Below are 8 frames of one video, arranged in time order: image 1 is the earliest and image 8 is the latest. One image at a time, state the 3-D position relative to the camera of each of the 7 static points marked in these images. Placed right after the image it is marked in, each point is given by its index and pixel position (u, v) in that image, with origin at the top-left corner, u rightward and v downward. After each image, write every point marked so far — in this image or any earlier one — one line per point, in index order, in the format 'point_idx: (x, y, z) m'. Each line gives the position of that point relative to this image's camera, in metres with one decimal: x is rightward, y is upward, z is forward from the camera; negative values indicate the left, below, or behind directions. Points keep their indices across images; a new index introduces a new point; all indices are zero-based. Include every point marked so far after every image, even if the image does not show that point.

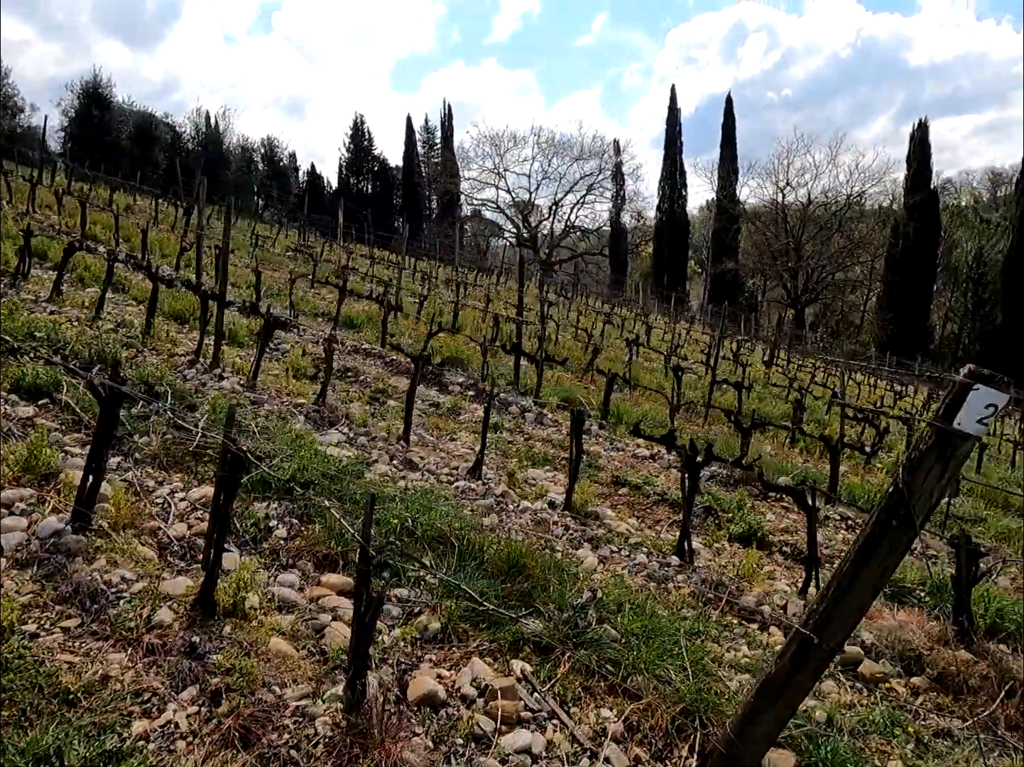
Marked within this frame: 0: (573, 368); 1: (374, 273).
0: (+1.0, +0.2, +11.1) m
1: (-3.3, +2.7, +16.2) m
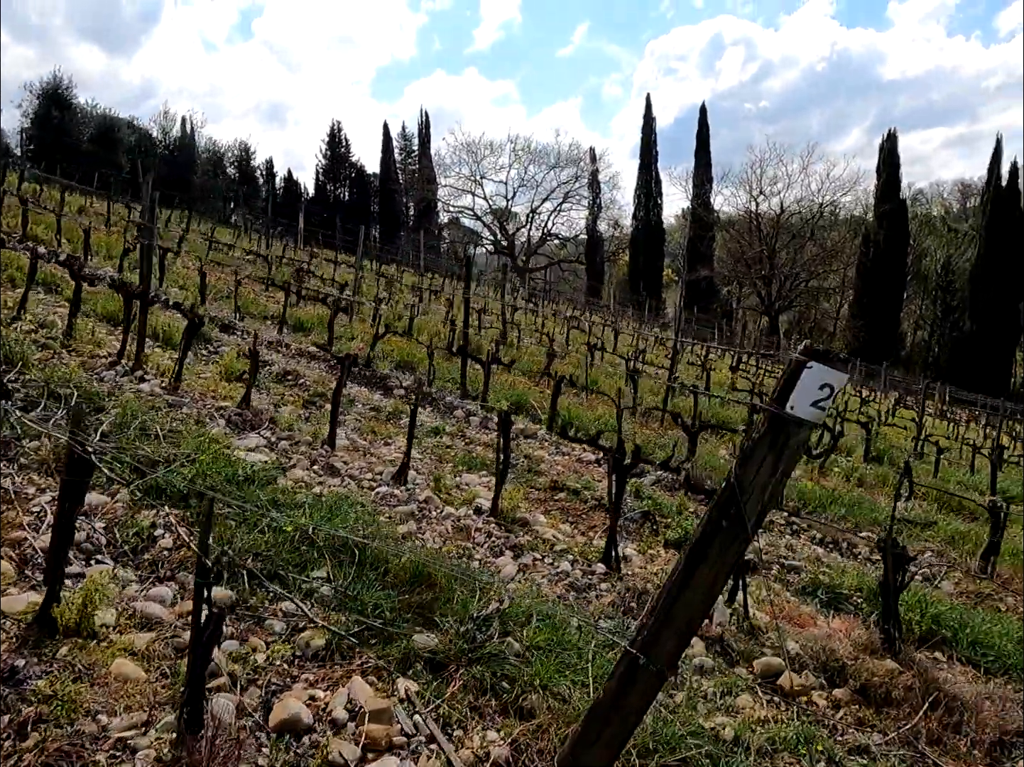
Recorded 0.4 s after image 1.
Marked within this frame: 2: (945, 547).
0: (+0.3, +0.1, +10.9) m
1: (-4.2, +2.5, +15.9) m
2: (+4.5, -1.7, +7.0) m
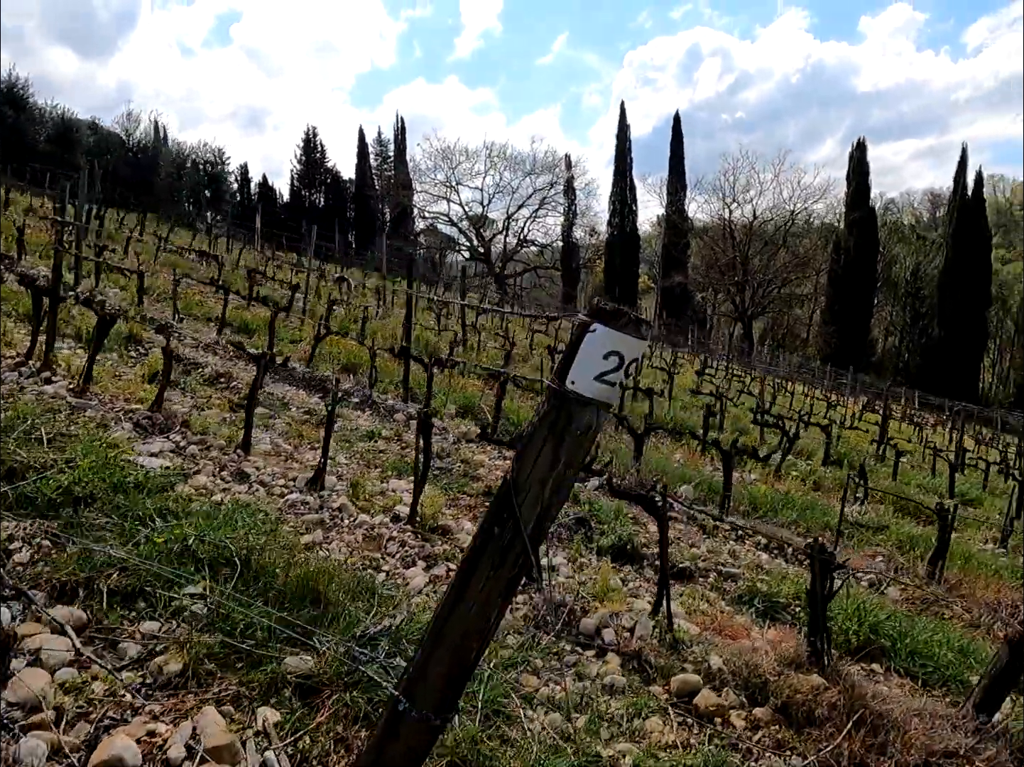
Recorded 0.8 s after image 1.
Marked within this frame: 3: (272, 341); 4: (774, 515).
0: (-0.5, +0.1, +10.6) m
1: (-5.1, +2.4, +15.5) m
2: (+3.9, -1.7, +6.8) m
3: (-3.3, +0.6, +9.2) m
4: (+2.9, -1.5, +7.4) m
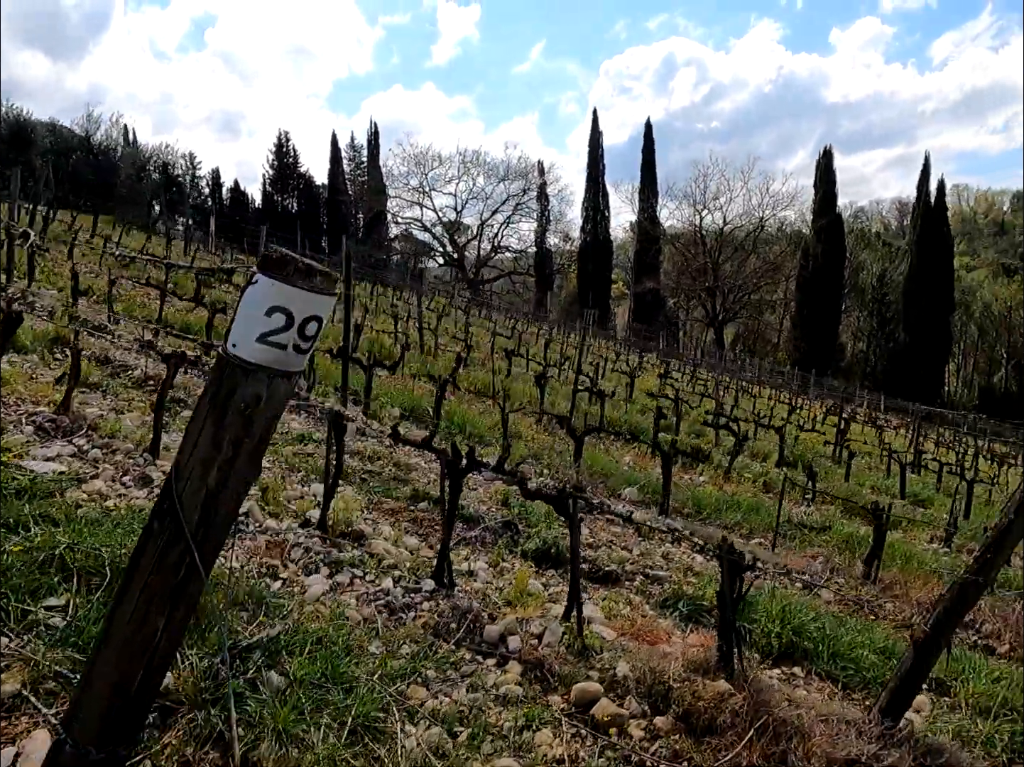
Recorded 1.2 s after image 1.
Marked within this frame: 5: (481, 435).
0: (-1.2, 0.0, +10.4) m
1: (-6.1, +2.3, +15.1) m
2: (+3.3, -1.7, +6.7) m
3: (-4.1, +0.5, +8.9) m
4: (+2.2, -1.5, +7.3) m
5: (-0.4, -0.6, +8.0) m
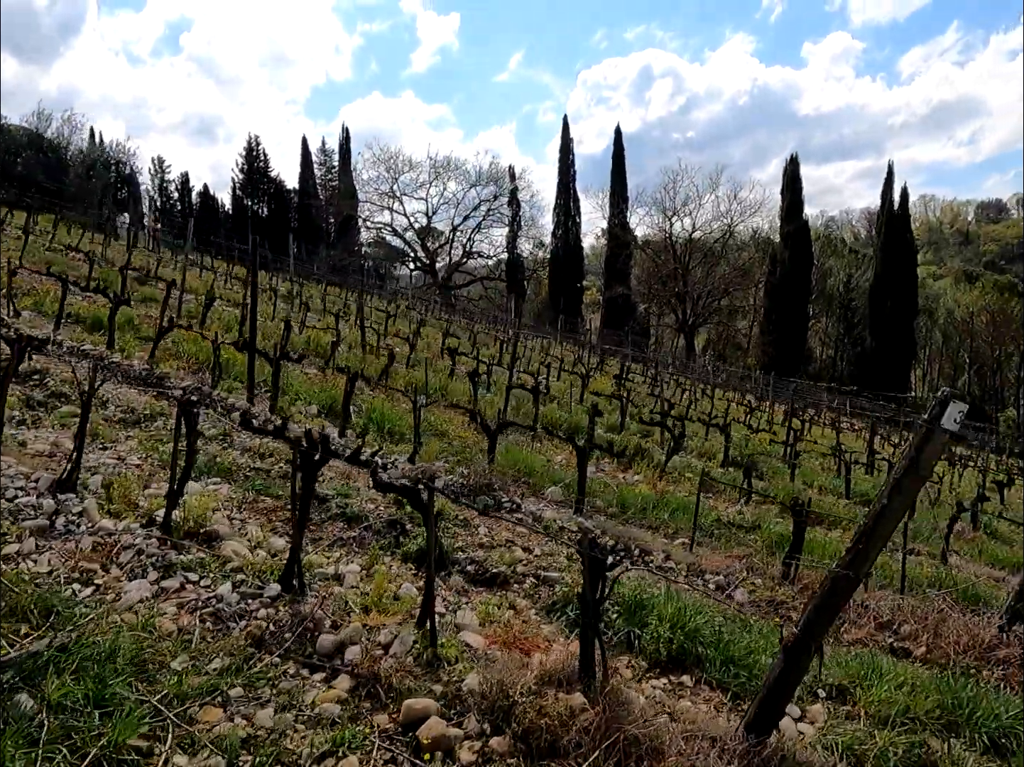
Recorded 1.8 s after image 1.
0: (-2.3, +0.1, +9.9) m
1: (-7.2, +2.3, +14.5) m
2: (+2.4, -1.6, +6.4) m
3: (-5.0, +0.6, +8.4) m
4: (+1.3, -1.4, +7.0) m
5: (-1.3, -0.6, +7.6) m
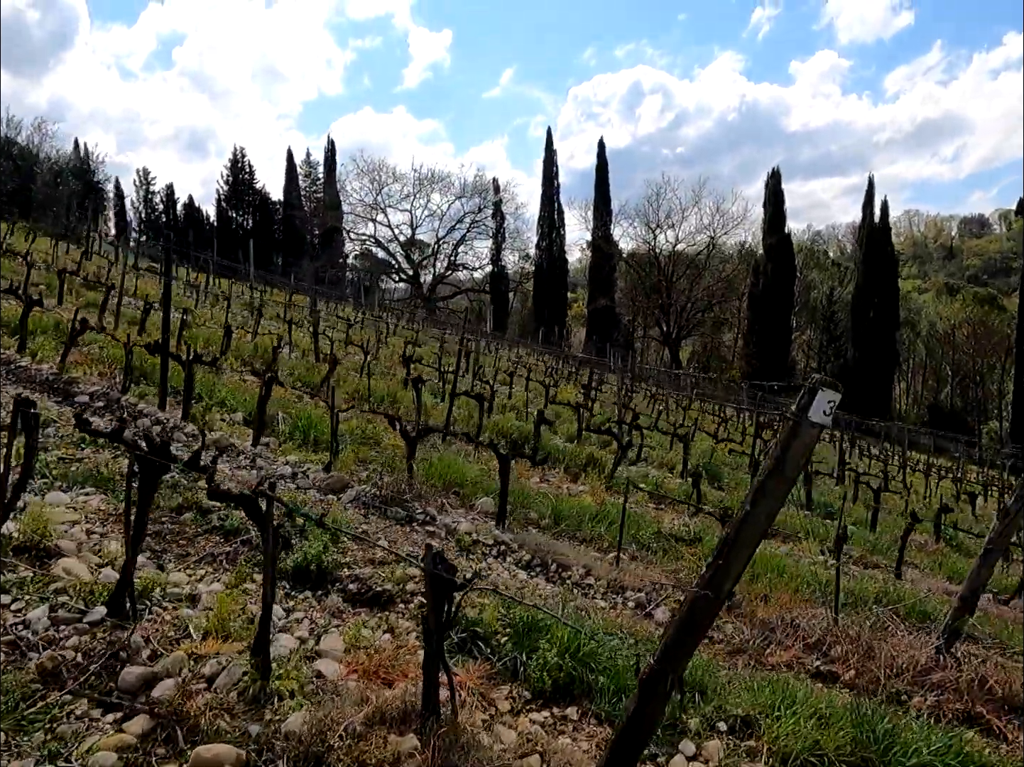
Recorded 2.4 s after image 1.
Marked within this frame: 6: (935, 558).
0: (-3.0, 0.0, +9.5) m
1: (-8.1, +2.1, +14.1) m
2: (+1.6, -1.7, +6.0) m
3: (-5.8, +0.5, +7.9) m
4: (+0.6, -1.5, +6.6) m
5: (-2.0, -0.6, +7.2) m
6: (+5.5, -2.3, +8.6) m
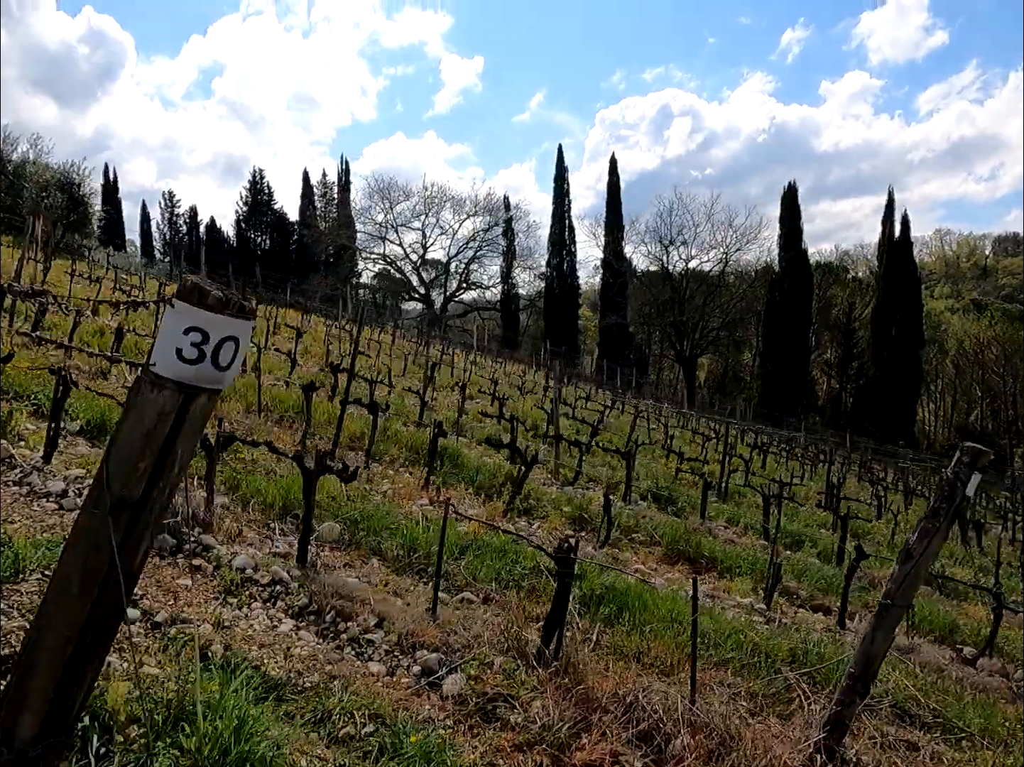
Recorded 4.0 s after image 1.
0: (-4.3, -0.1, +8.5) m
1: (-9.1, +1.8, +13.3) m
2: (+0.3, -1.6, +4.7) m
3: (-7.1, +0.5, +7.0) m
4: (-0.7, -1.5, +5.4) m
5: (-3.4, -0.6, +6.1) m
6: (+4.2, -2.3, +7.2) m
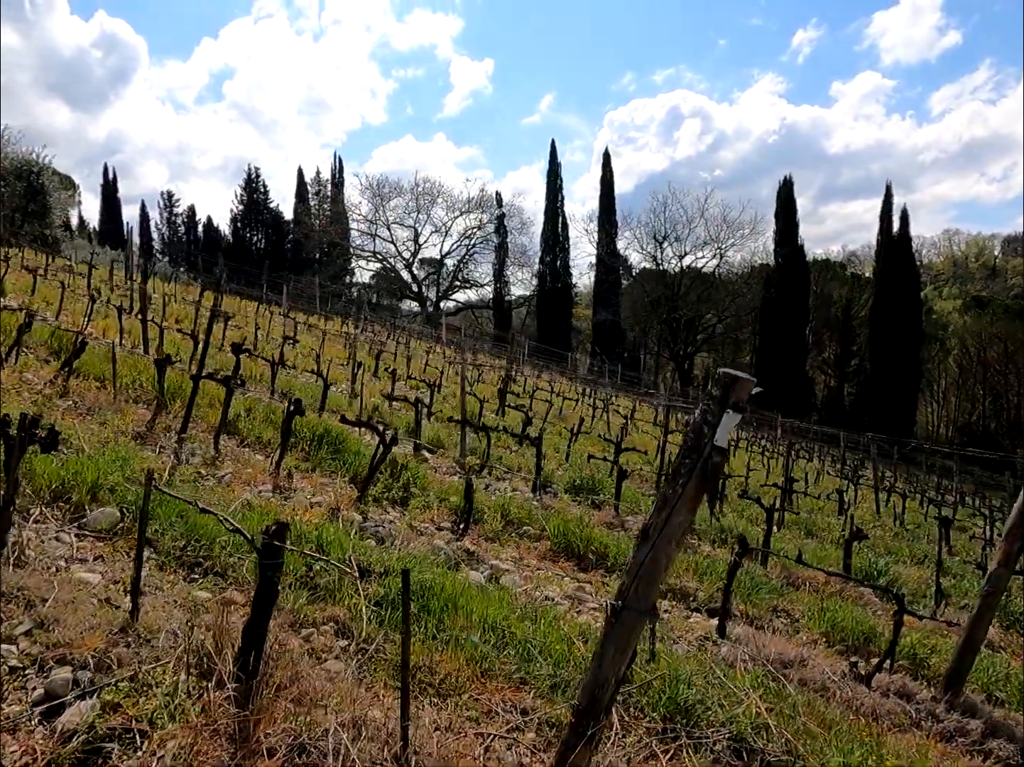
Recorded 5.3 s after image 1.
0: (-5.6, +0.2, +7.6) m
1: (-10.4, +2.1, +12.5) m
2: (-1.1, -1.3, +3.8) m
3: (-8.4, +0.8, +6.2) m
4: (-2.1, -1.2, +4.4) m
5: (-4.7, -0.3, +5.2) m
6: (+2.9, -2.0, +6.2) m
